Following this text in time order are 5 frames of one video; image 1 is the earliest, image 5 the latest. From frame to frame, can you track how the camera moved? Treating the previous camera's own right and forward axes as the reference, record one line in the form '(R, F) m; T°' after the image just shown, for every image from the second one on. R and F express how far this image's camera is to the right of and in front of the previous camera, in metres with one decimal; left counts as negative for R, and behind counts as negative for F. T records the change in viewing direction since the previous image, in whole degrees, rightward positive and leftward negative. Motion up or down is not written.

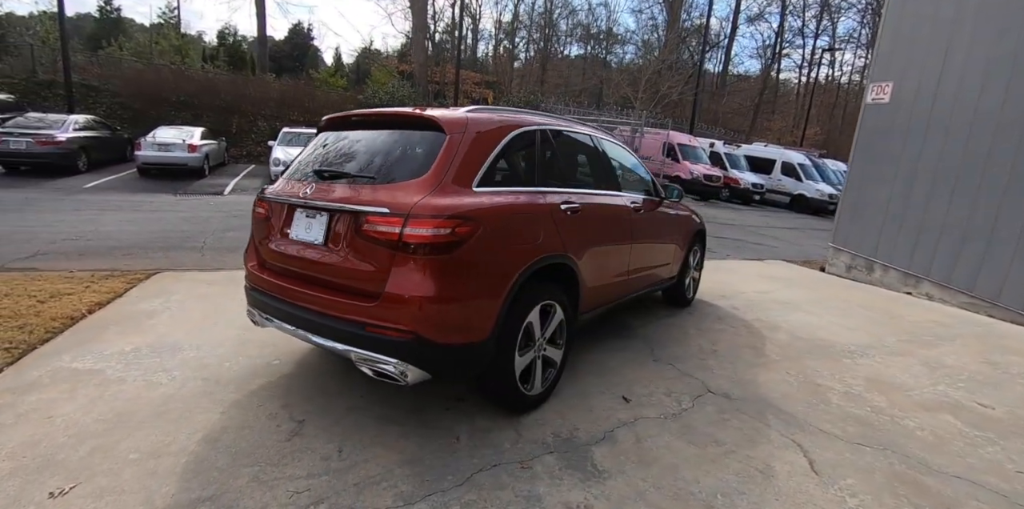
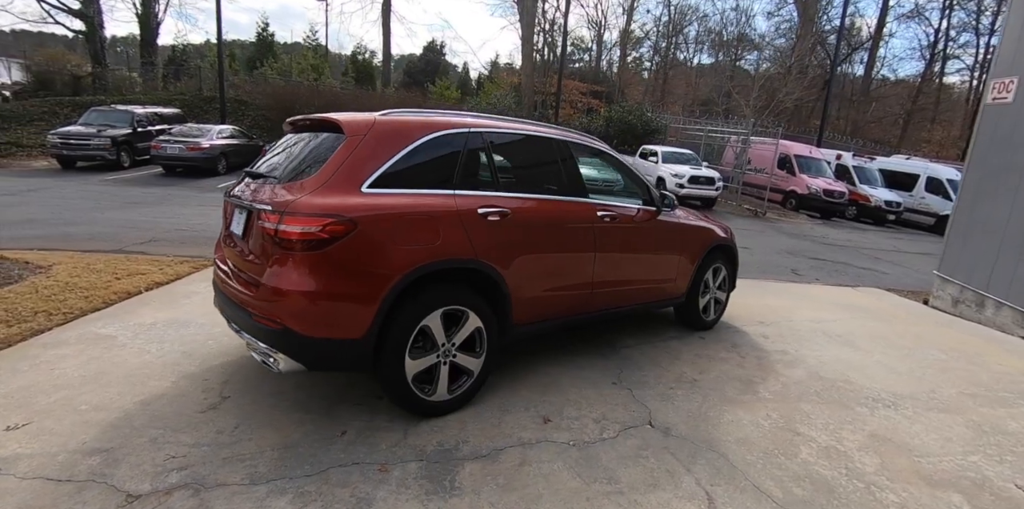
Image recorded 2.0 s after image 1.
(+1.2, +0.2) m; -14°
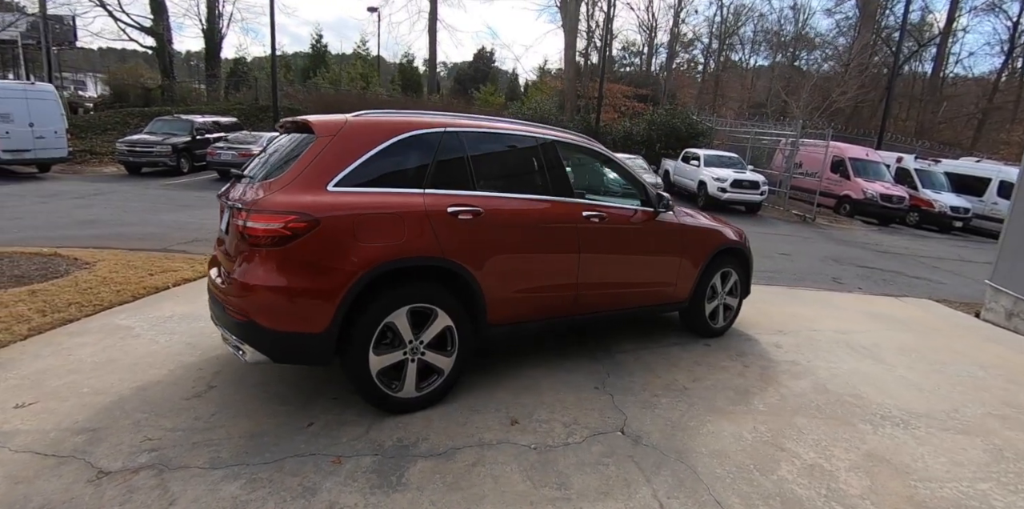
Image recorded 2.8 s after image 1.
(+0.5, 0.0) m; -6°
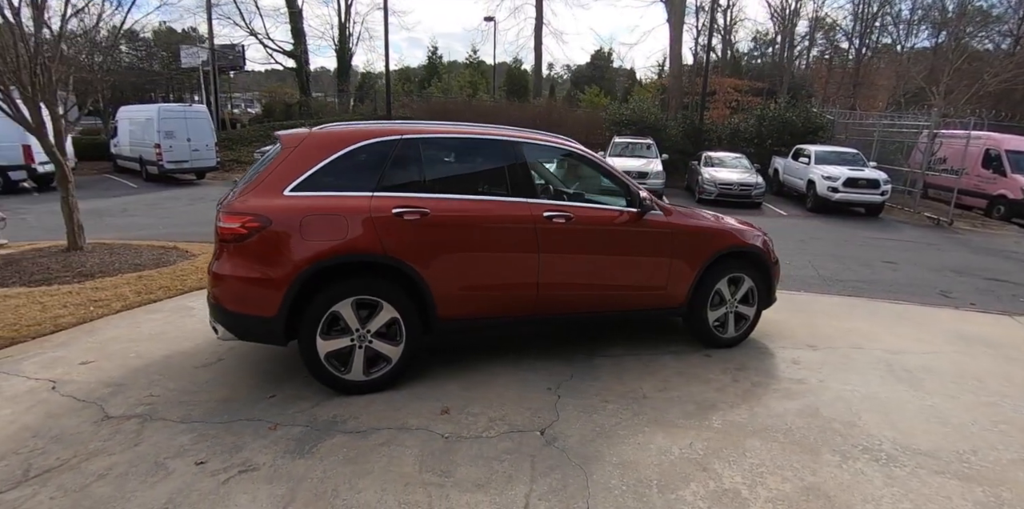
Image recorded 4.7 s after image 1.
(+1.1, 0.0) m; -14°
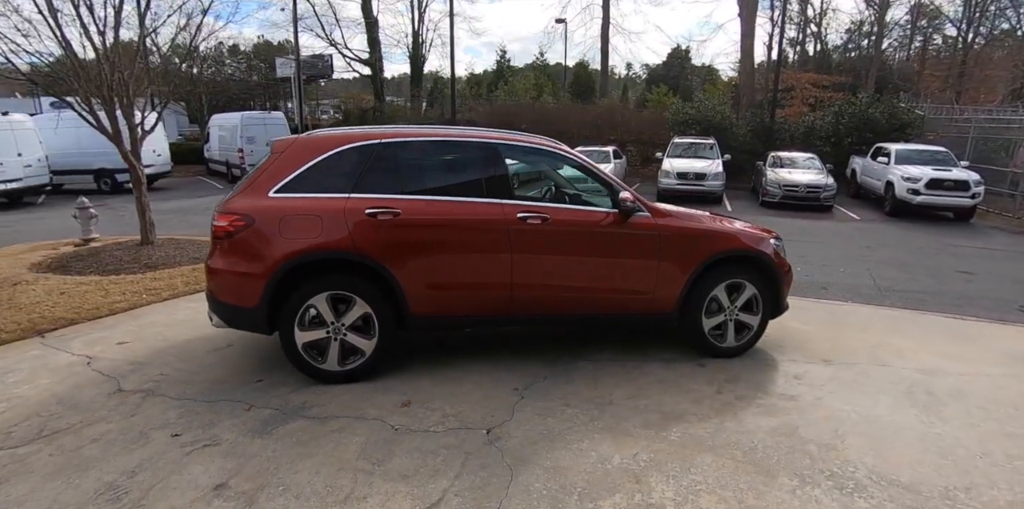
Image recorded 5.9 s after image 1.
(+0.7, 0.0) m; -9°
